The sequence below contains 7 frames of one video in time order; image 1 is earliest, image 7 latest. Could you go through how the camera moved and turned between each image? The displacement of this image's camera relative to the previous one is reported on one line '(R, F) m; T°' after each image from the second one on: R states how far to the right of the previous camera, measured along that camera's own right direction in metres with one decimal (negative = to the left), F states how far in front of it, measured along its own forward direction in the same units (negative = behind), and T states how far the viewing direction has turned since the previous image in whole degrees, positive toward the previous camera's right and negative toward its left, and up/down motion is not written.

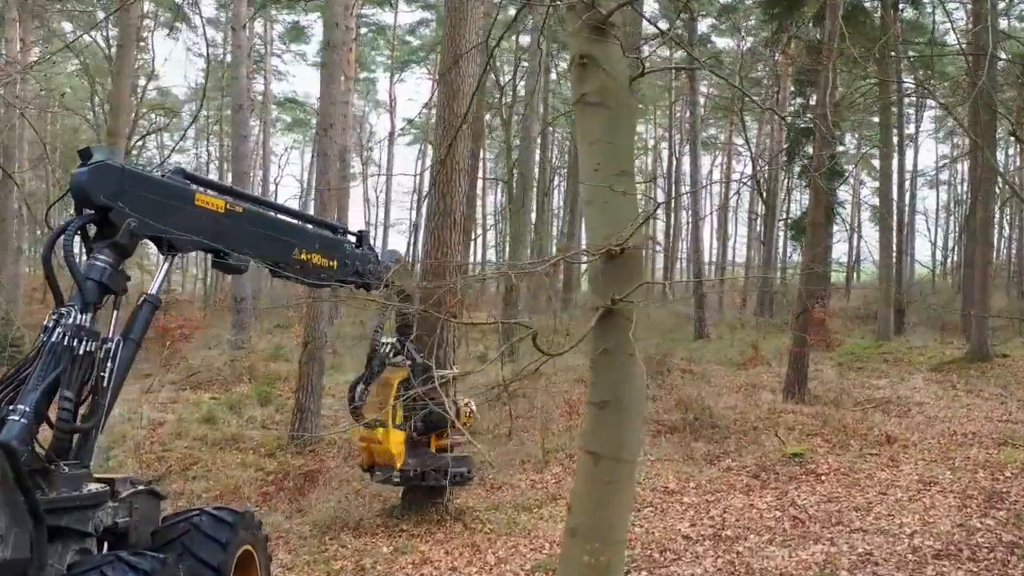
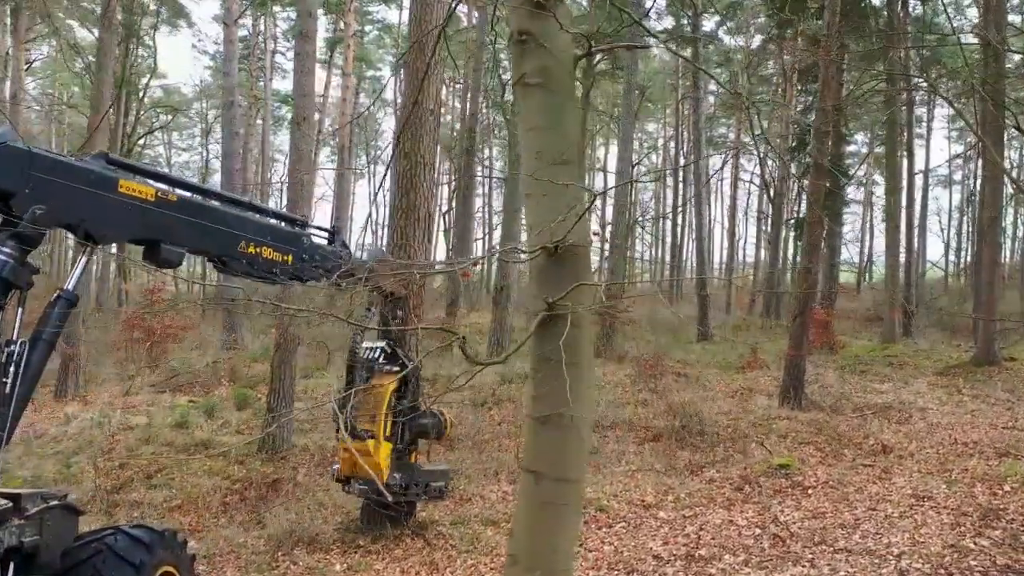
(+0.4, +0.4) m; -1°
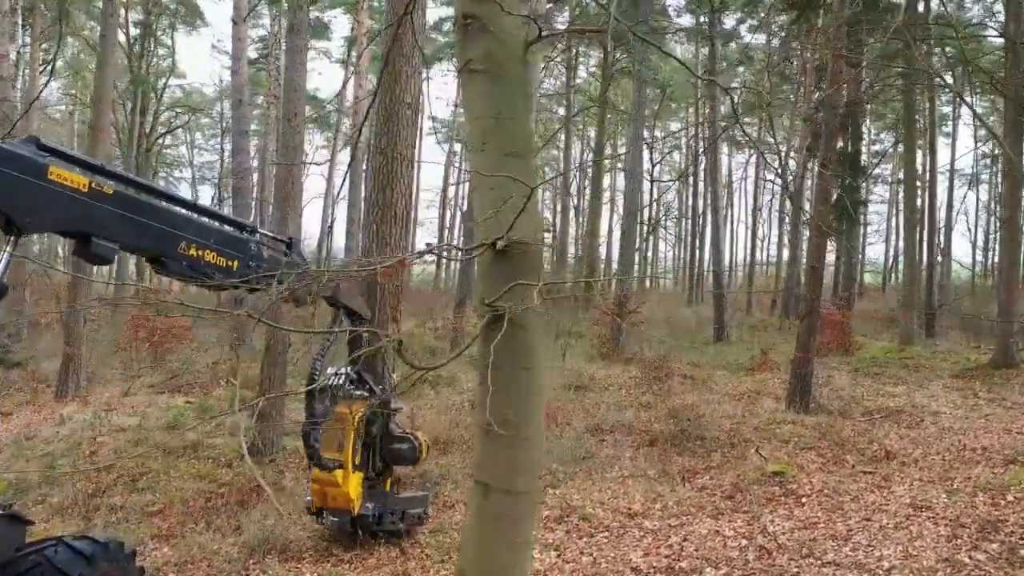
(+0.3, +0.2) m; -1°
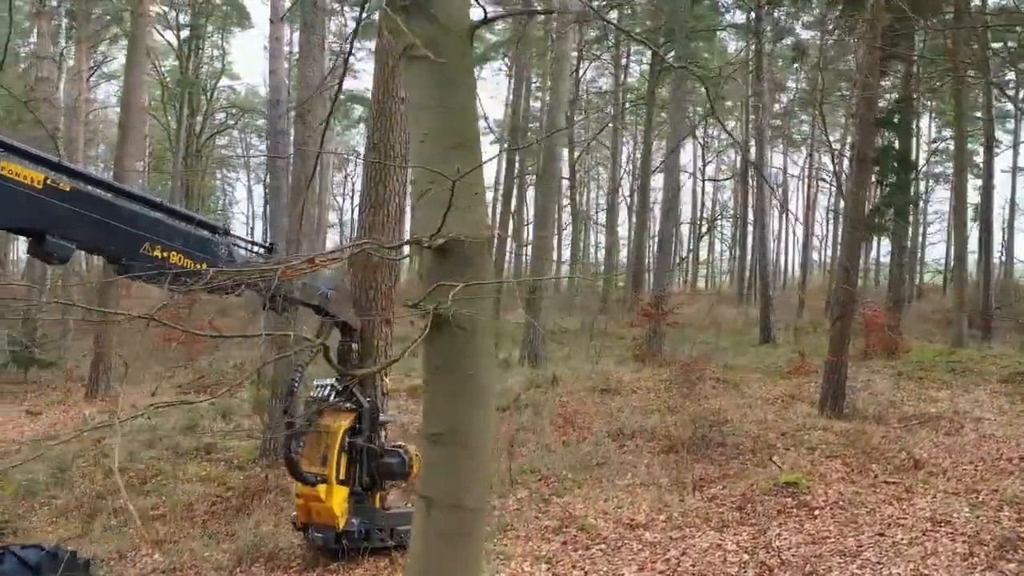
(+0.4, +0.2) m; -4°
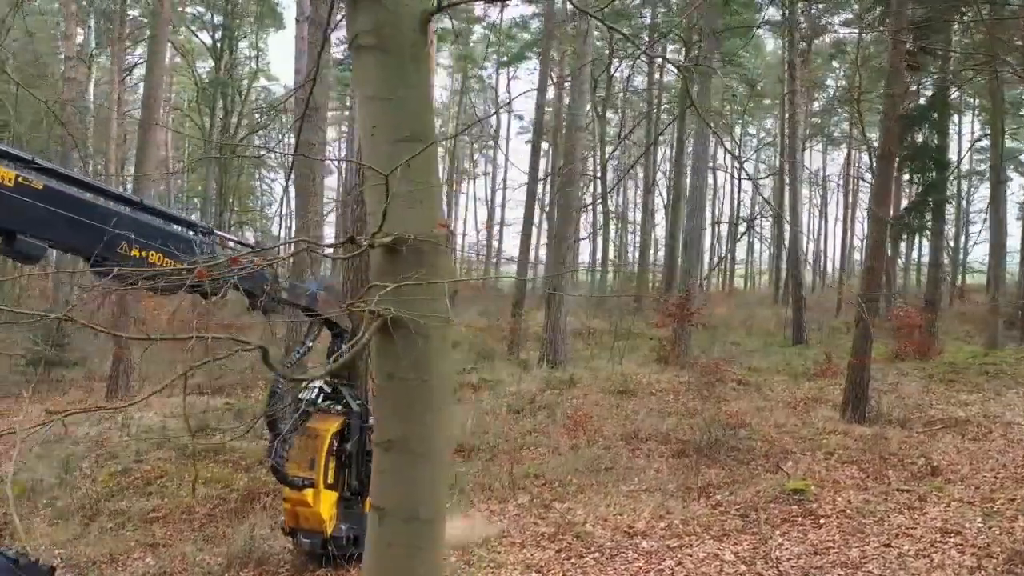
(+0.3, +0.2) m; -2°
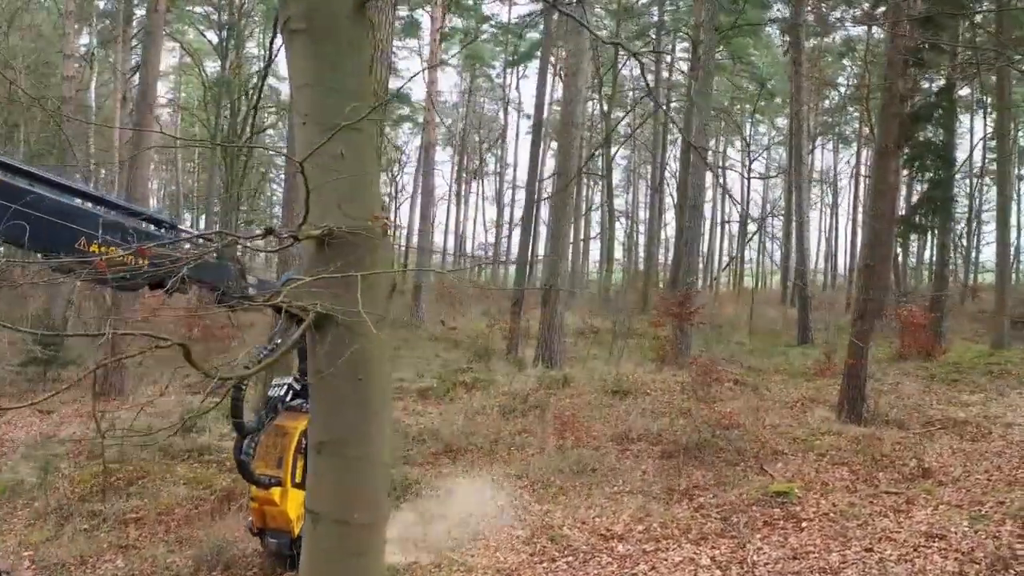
(+0.3, +0.1) m; -1°
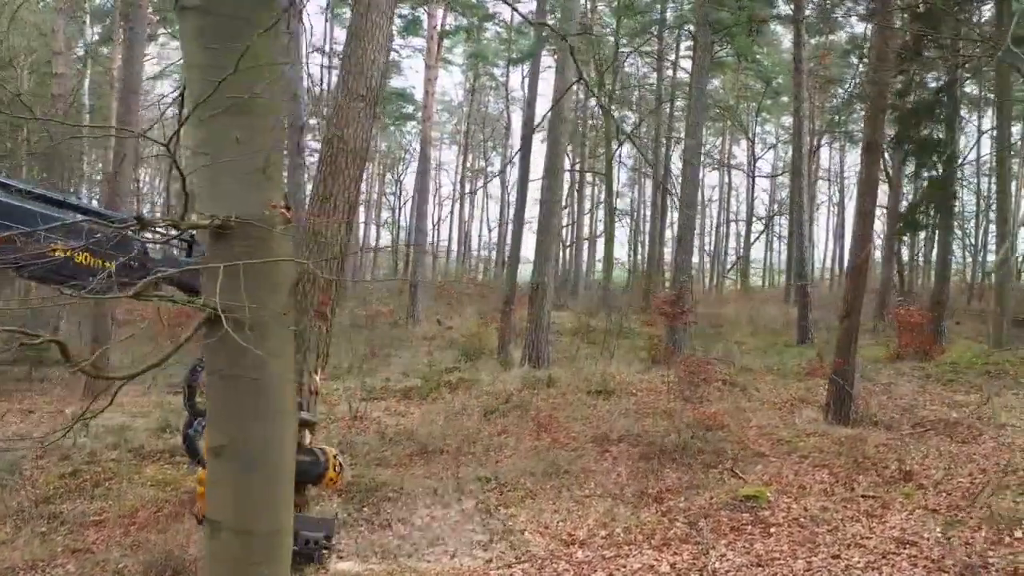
(+0.3, +0.2) m; 0°
